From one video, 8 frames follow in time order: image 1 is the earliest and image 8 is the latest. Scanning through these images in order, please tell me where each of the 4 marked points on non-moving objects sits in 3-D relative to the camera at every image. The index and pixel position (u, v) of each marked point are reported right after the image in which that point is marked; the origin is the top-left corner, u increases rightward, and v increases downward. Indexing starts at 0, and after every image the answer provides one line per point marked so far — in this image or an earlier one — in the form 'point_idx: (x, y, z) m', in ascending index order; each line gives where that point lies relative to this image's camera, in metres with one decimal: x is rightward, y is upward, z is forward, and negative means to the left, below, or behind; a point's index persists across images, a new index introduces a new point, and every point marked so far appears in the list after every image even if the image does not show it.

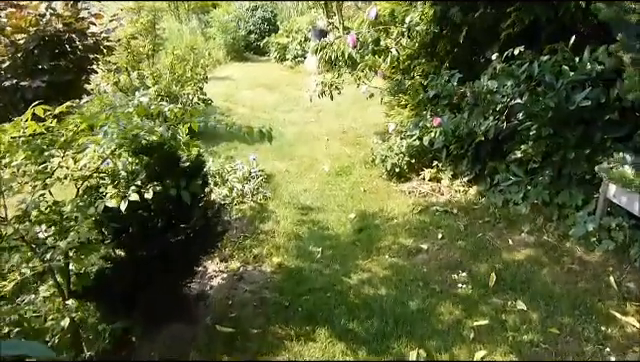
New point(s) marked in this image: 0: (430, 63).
0: (+0.7, +0.7, +3.7) m
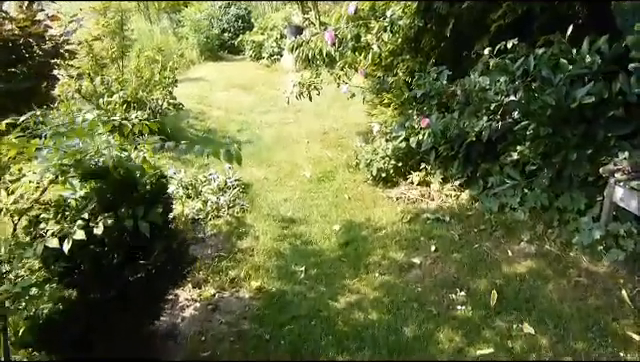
0: (+0.6, +0.7, +3.5) m
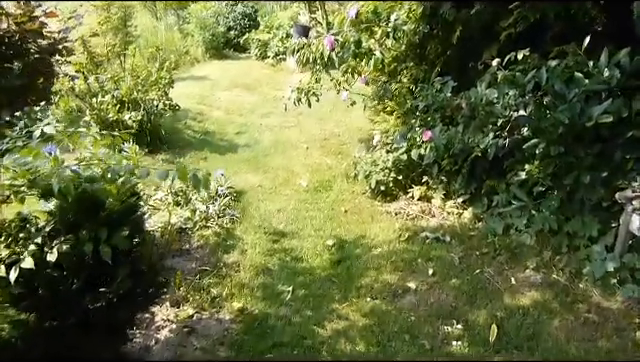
0: (+0.6, +0.6, +3.3) m
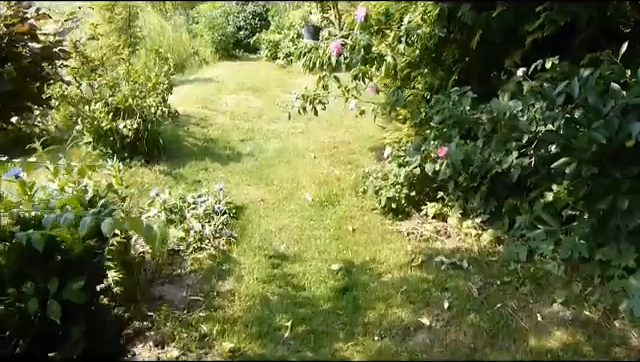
0: (+0.6, +0.5, +3.0) m
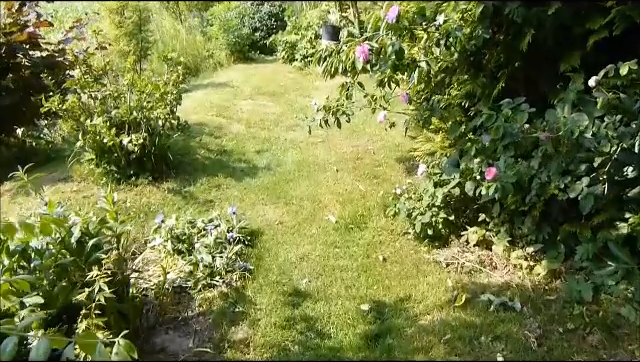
0: (+0.7, +0.4, +2.6) m
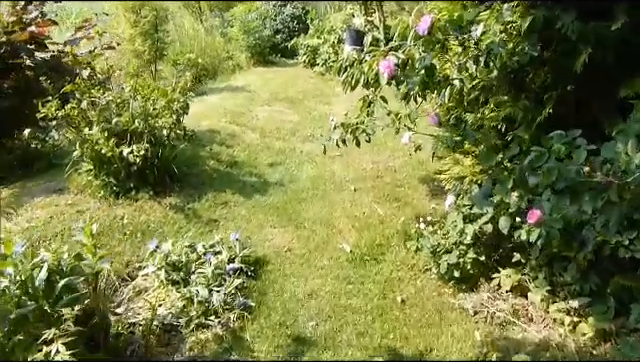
0: (+0.8, +0.3, +2.3) m
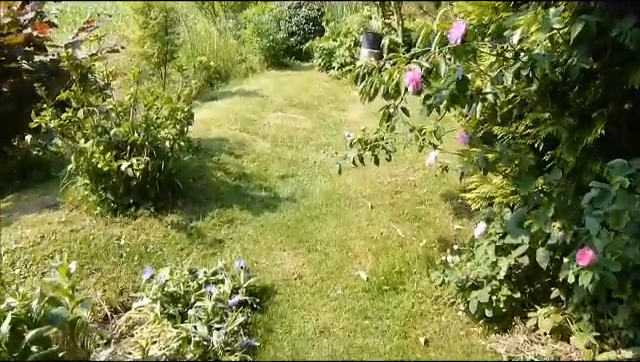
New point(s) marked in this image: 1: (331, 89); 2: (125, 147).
0: (+0.8, +0.2, +2.0) m
1: (+0.1, +1.0, +6.1) m
2: (-1.0, +0.2, +3.1) m
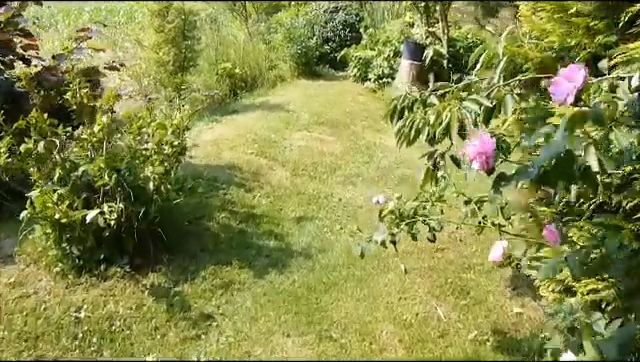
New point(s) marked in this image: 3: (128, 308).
0: (+0.8, -0.1, +1.3) m
1: (+0.4, +0.7, +5.4) m
2: (-0.9, 0.0, +2.5) m
3: (-0.7, -0.5, +2.3) m
